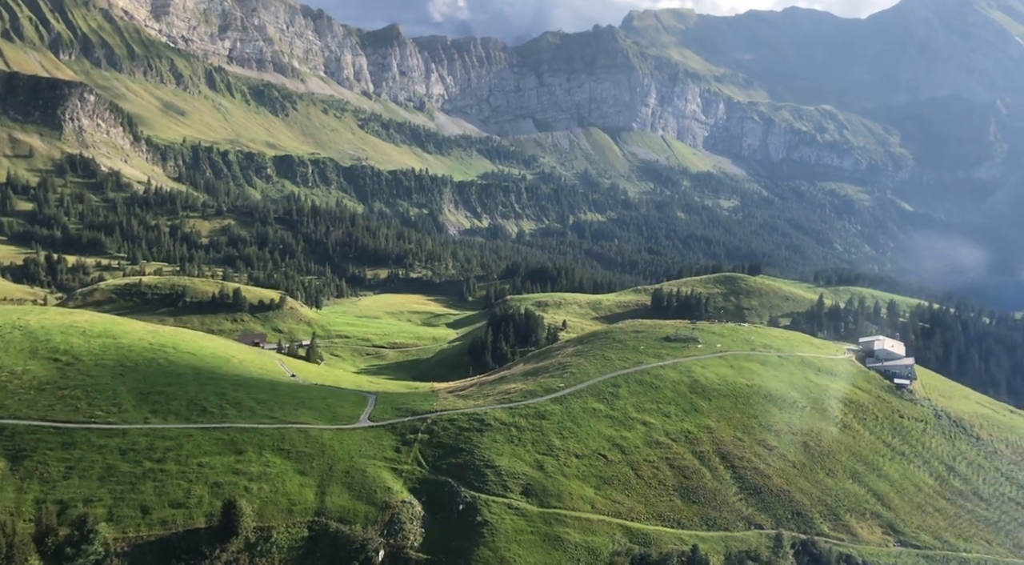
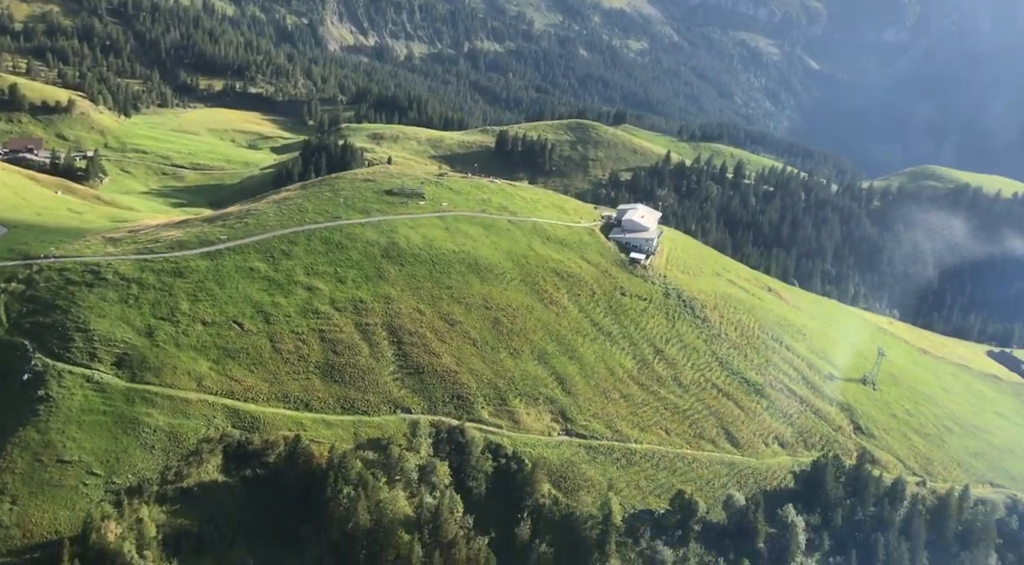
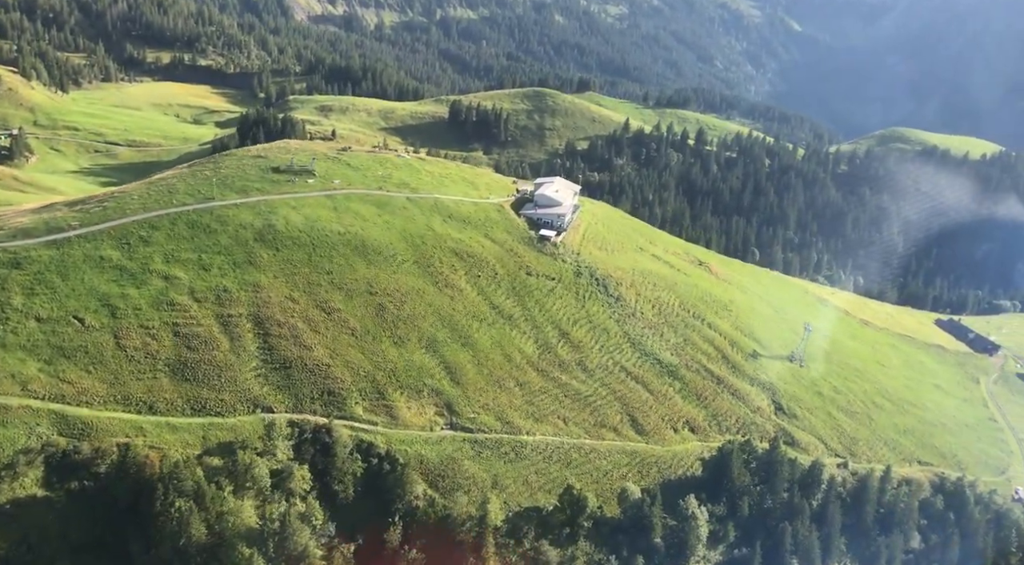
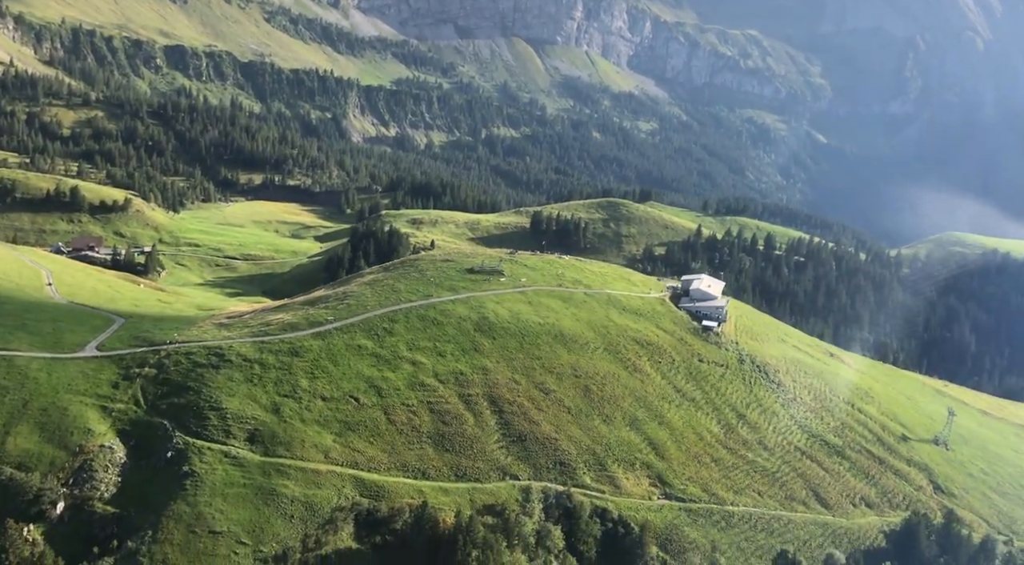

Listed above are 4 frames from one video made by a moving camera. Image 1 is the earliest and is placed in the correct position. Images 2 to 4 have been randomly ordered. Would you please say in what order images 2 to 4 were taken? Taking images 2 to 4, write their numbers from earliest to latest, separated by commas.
4, 2, 3
